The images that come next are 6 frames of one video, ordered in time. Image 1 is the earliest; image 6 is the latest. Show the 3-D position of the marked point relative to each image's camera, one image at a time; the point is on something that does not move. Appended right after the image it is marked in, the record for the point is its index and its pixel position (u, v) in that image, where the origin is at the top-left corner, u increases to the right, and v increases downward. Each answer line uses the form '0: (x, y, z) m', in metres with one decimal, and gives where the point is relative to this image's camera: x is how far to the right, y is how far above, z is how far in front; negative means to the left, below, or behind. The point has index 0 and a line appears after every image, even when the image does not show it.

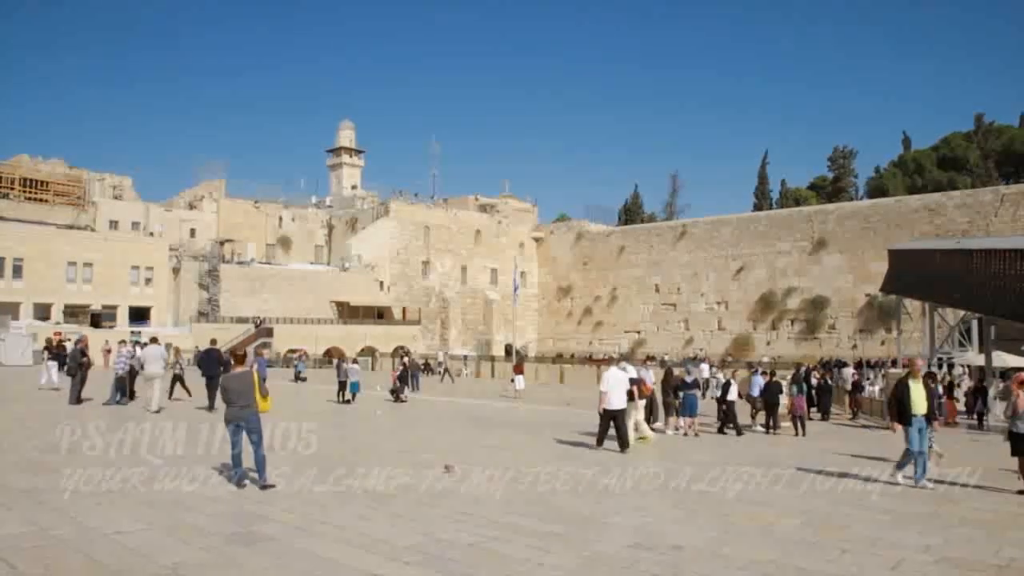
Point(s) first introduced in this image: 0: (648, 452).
0: (+1.5, -1.9, +9.7) m
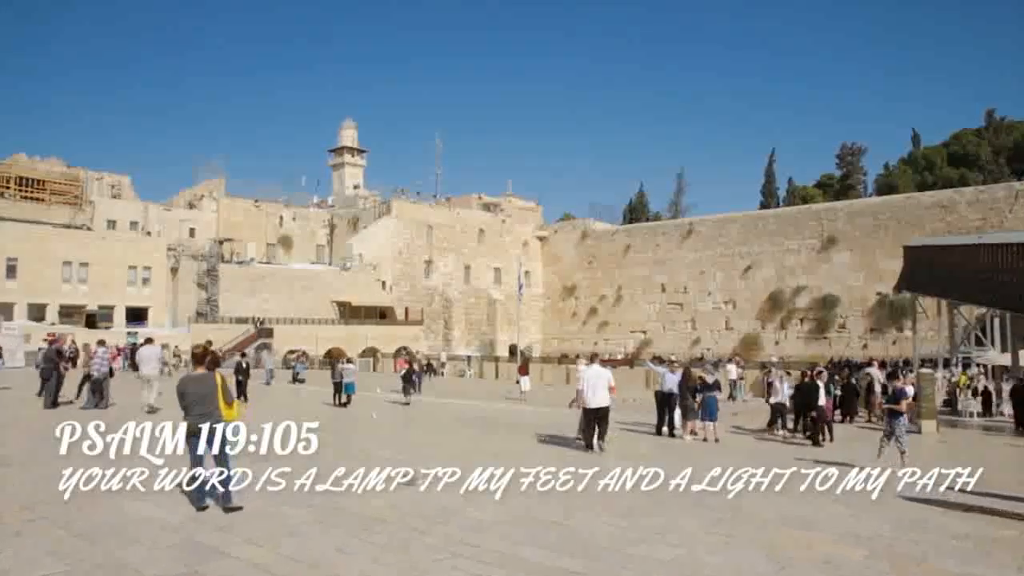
0: (+1.6, -1.8, +9.2) m
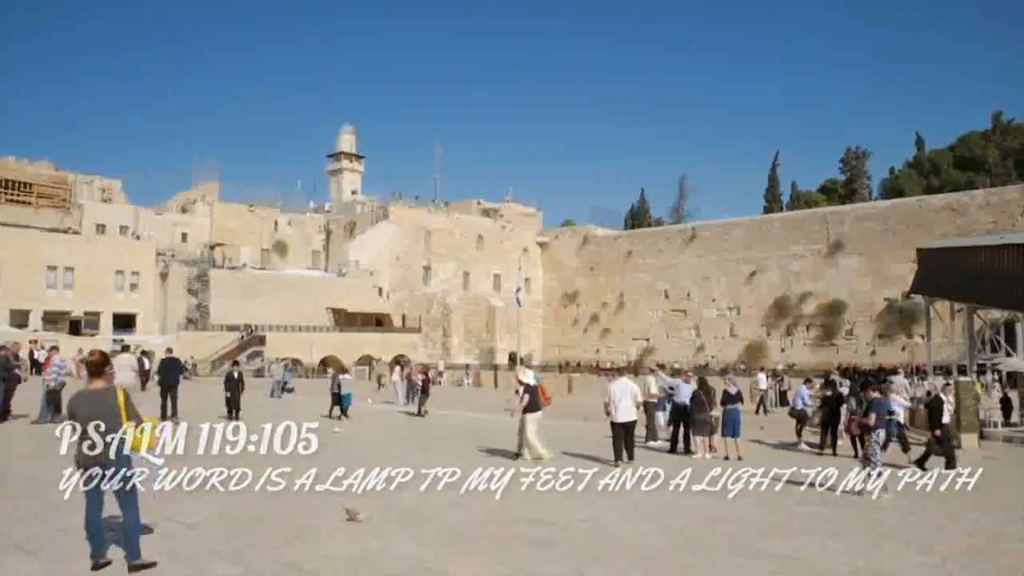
0: (+1.6, -1.8, +8.4) m
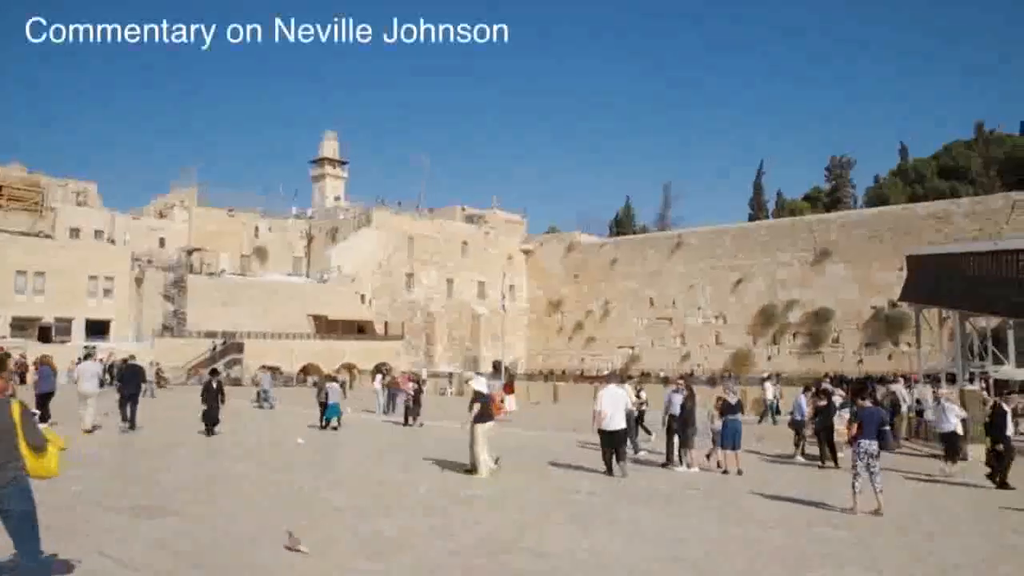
0: (+1.4, -1.9, +8.0) m
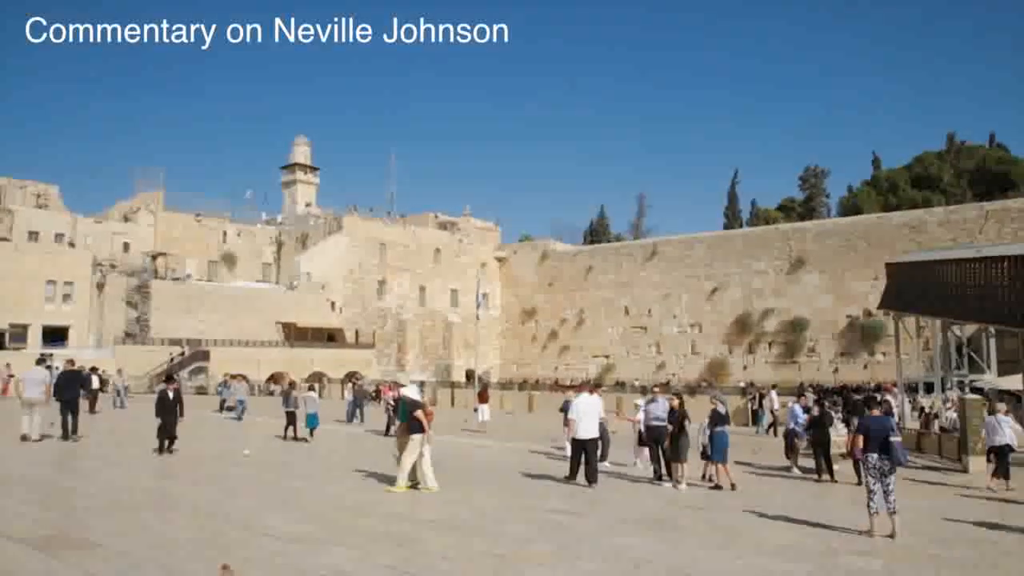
0: (+1.2, -1.9, +7.6) m
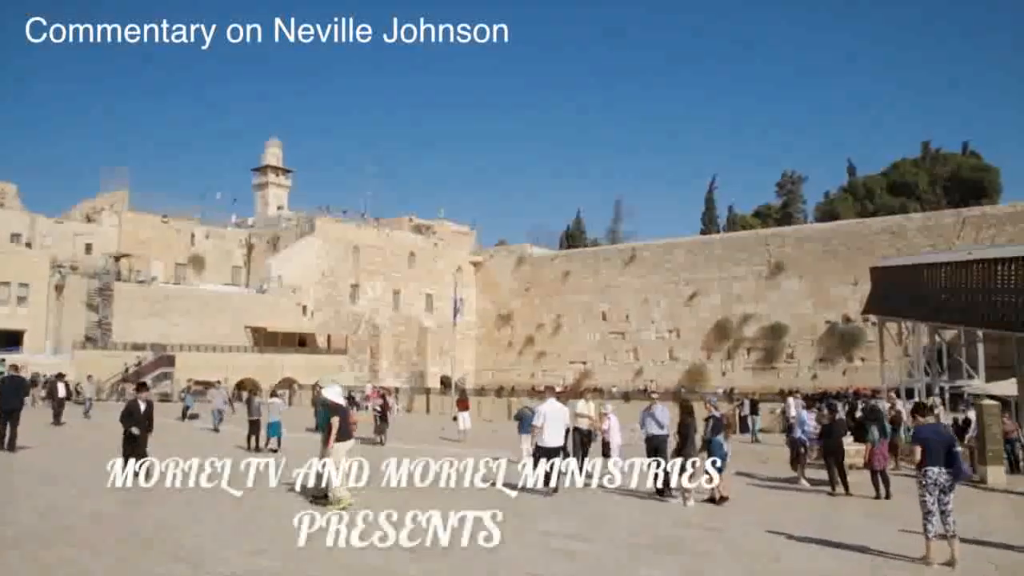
0: (+1.1, -1.9, +7.0) m
